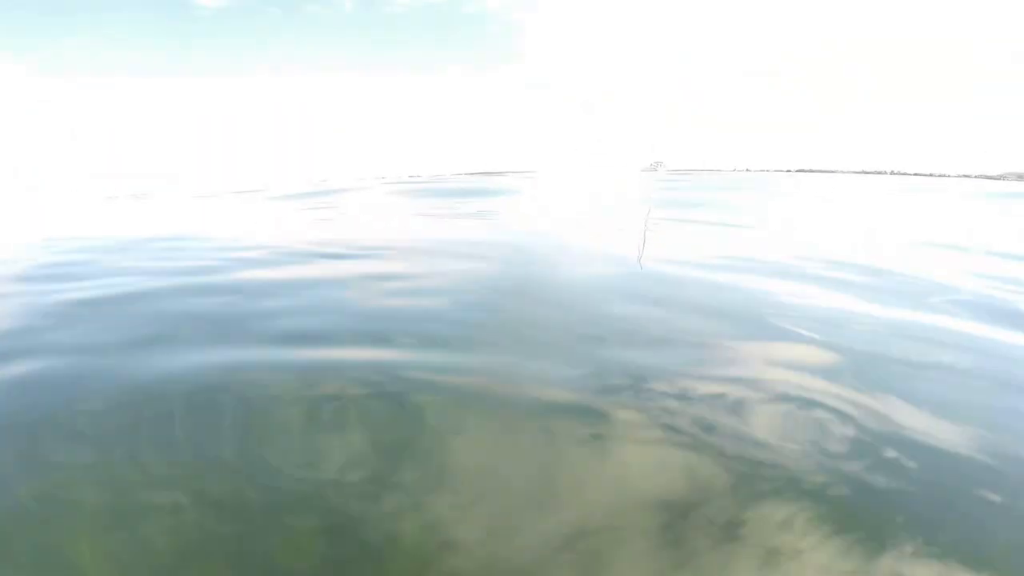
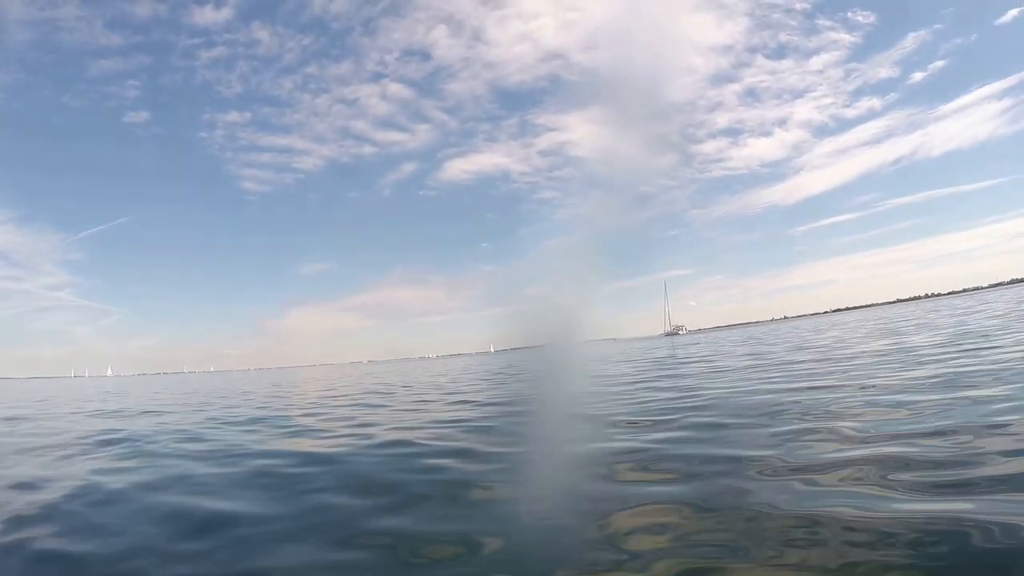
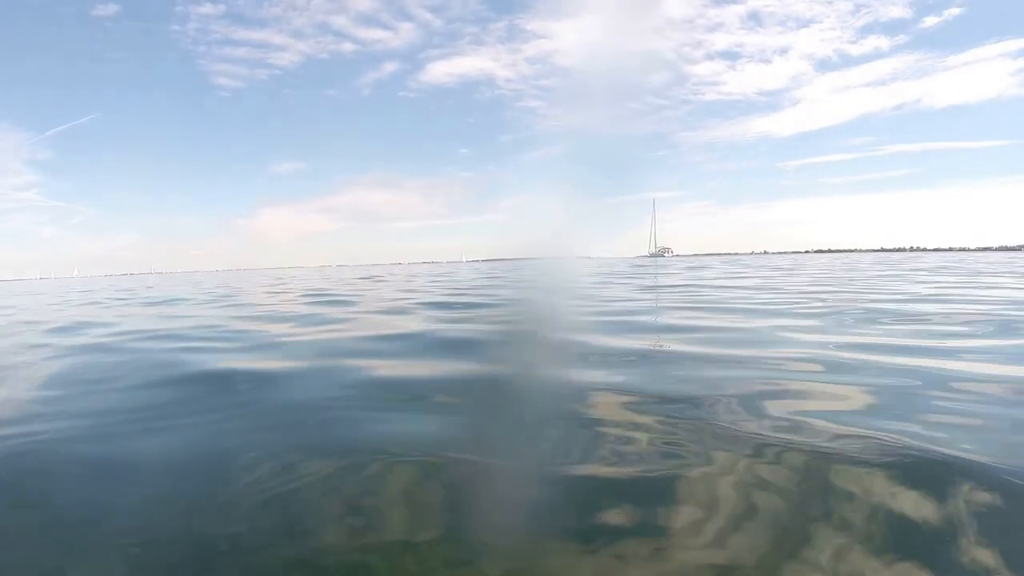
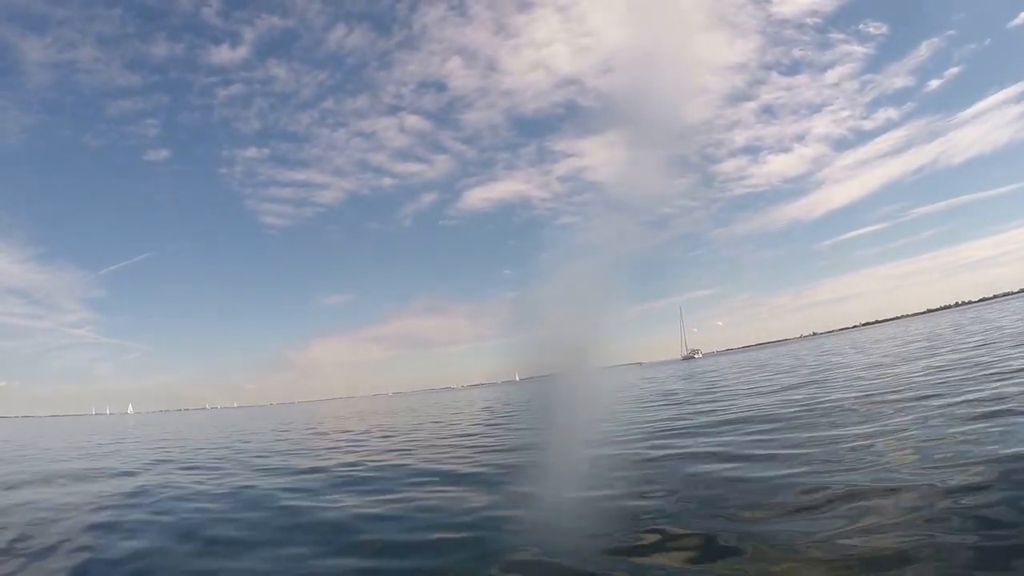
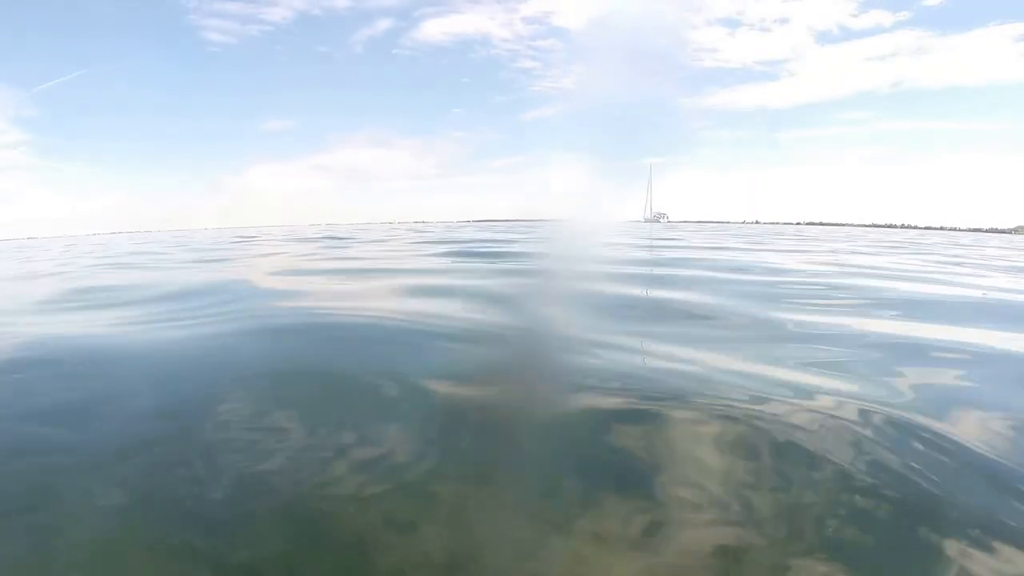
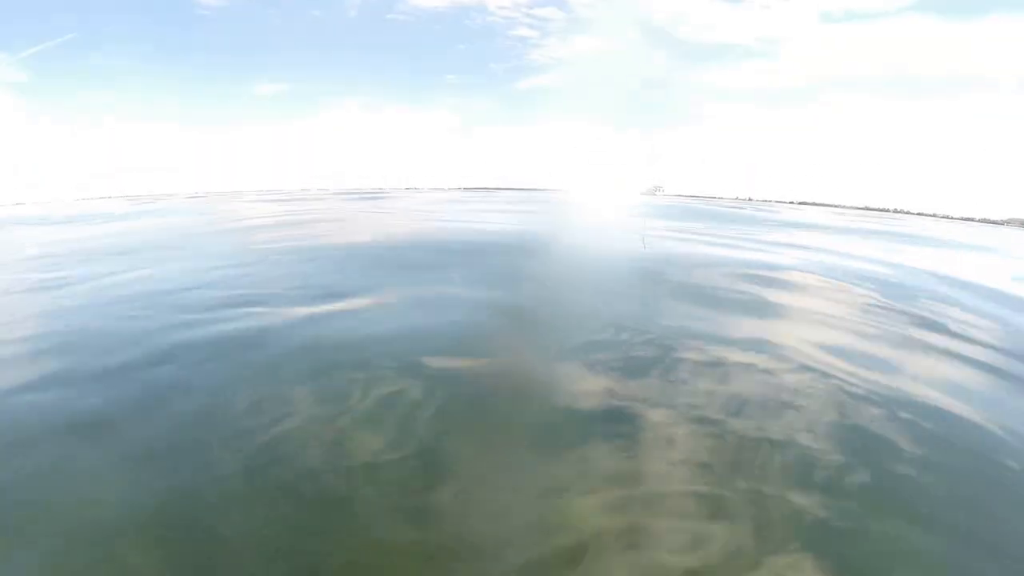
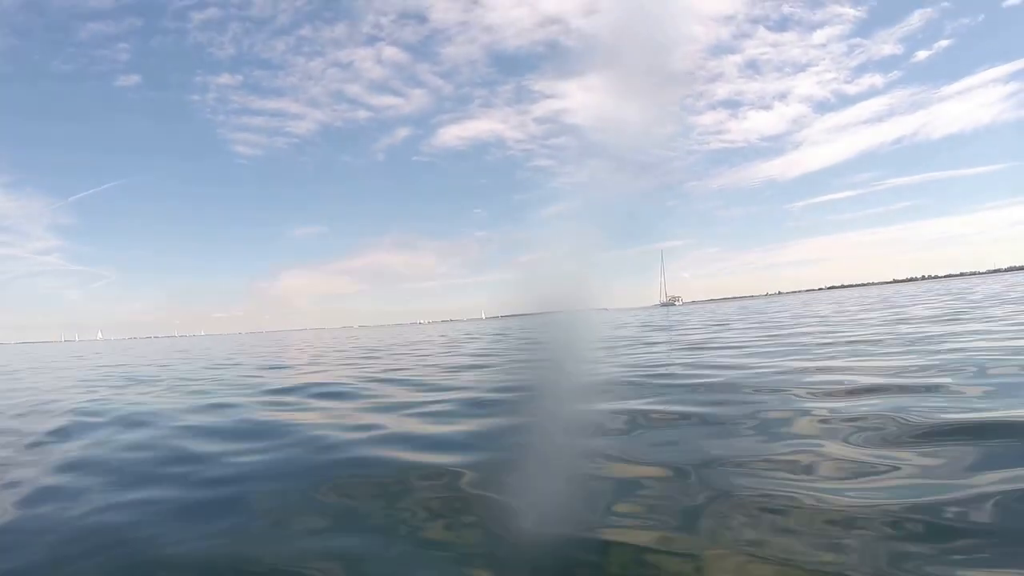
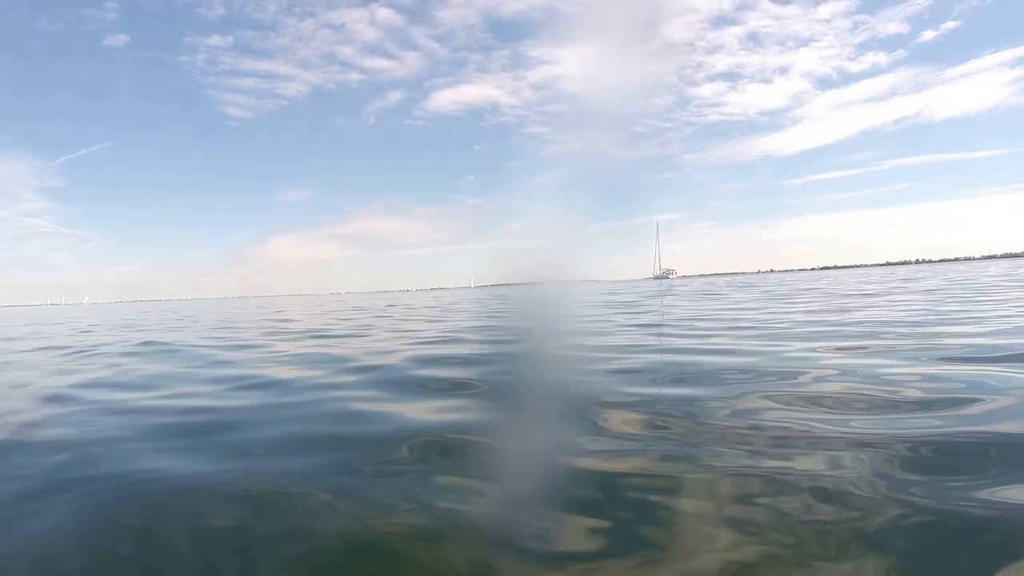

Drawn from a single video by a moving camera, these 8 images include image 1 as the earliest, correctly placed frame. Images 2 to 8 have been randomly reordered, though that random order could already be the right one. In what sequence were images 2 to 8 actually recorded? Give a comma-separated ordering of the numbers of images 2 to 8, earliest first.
6, 5, 3, 8, 7, 2, 4
